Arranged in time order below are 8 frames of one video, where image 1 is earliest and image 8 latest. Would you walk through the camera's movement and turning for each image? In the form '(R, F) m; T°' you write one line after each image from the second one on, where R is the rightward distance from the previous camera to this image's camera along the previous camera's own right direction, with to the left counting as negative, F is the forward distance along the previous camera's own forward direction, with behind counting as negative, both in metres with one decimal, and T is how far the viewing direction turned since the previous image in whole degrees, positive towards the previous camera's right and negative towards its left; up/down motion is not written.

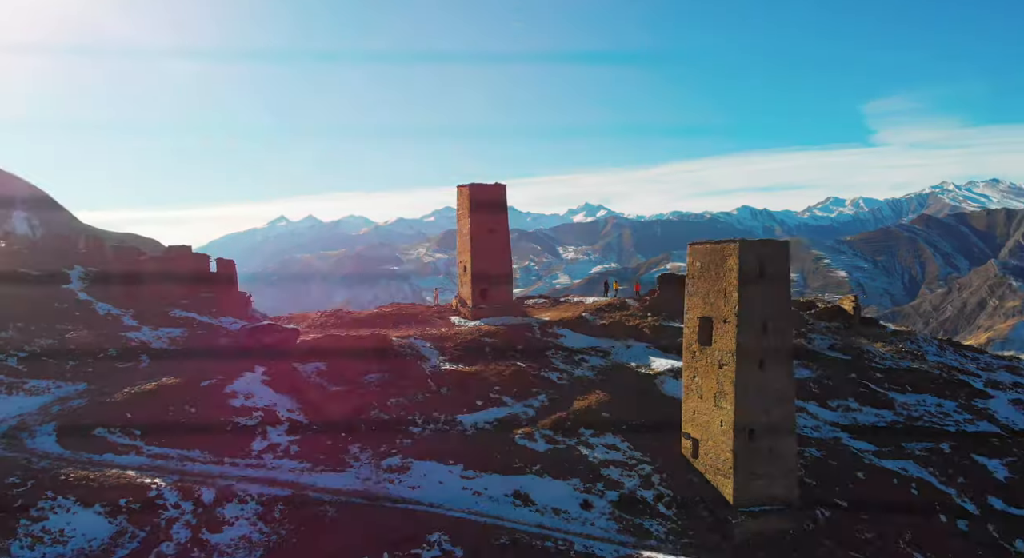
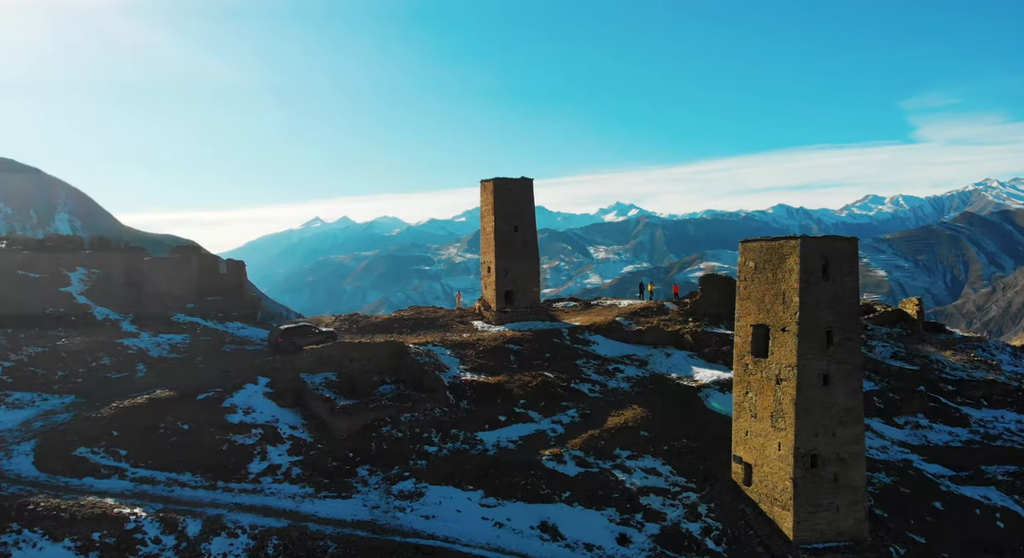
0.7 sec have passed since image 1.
(+0.1, +3.1) m; -3°
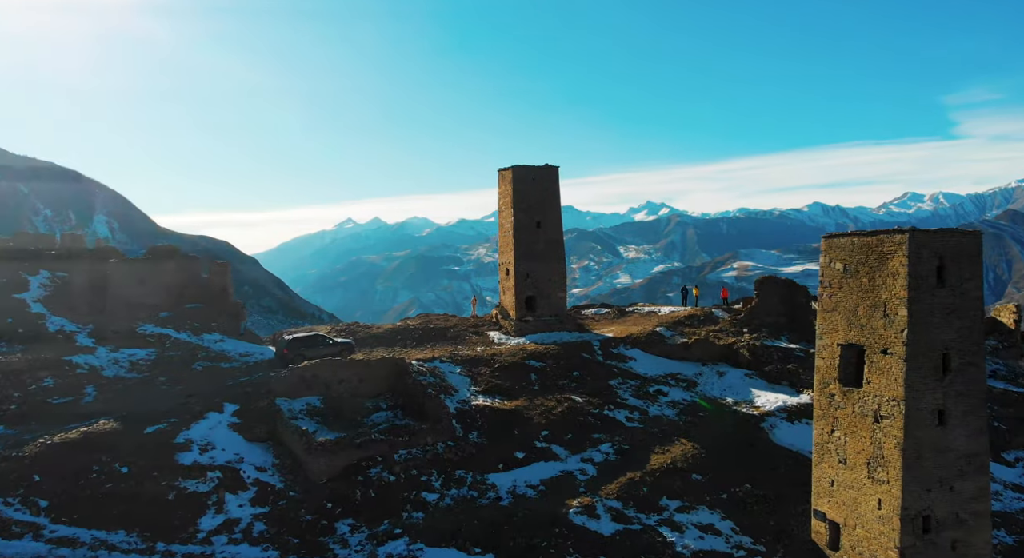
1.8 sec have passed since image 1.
(+0.3, +5.1) m; -3°
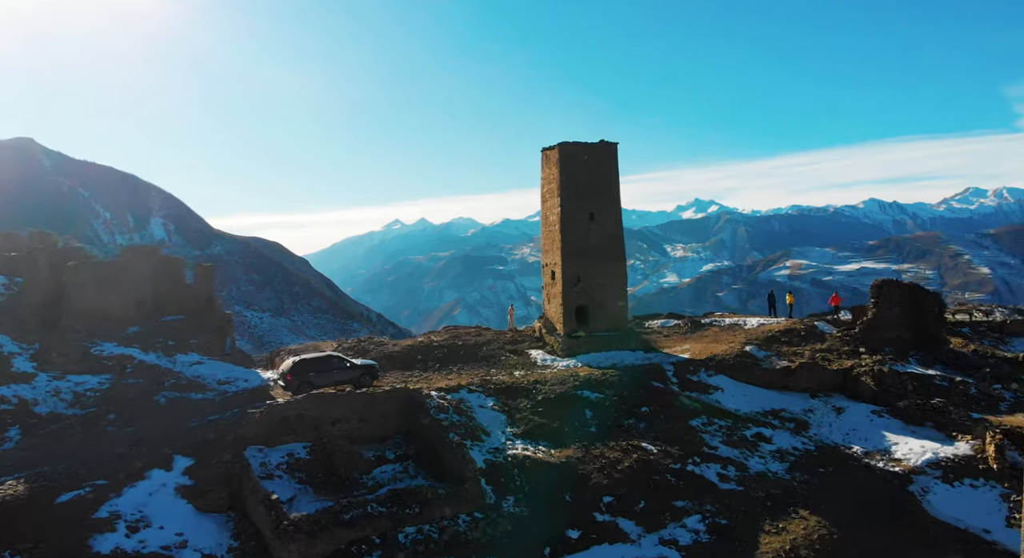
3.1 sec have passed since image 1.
(-0.1, +6.3) m; -4°
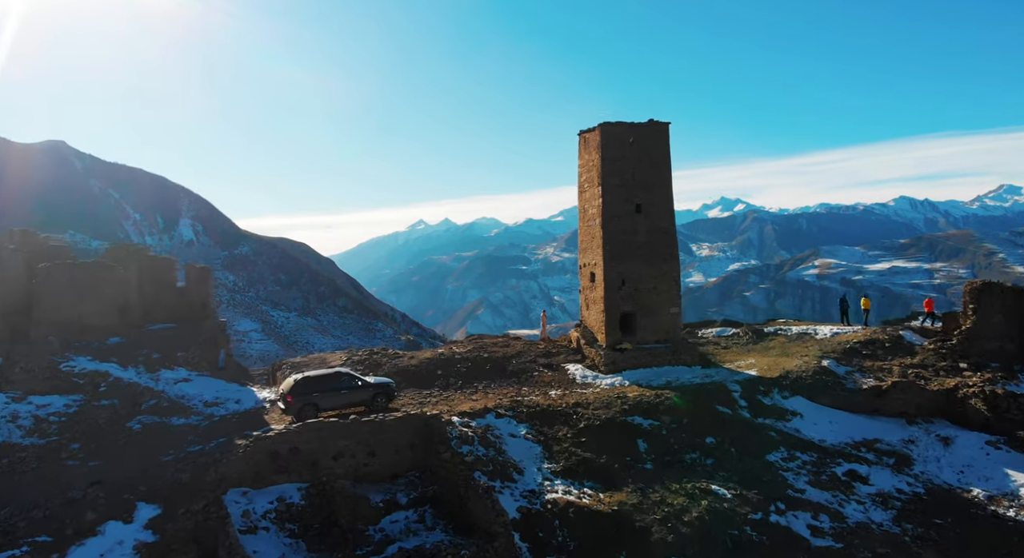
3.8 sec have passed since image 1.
(-0.4, +3.4) m; -2°
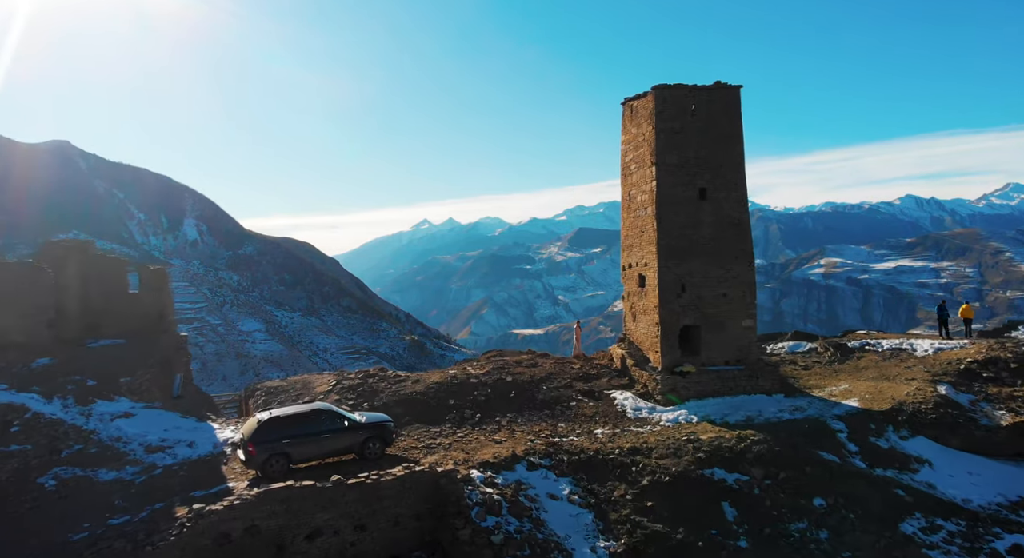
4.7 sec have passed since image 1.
(-0.7, +4.4) m; 0°
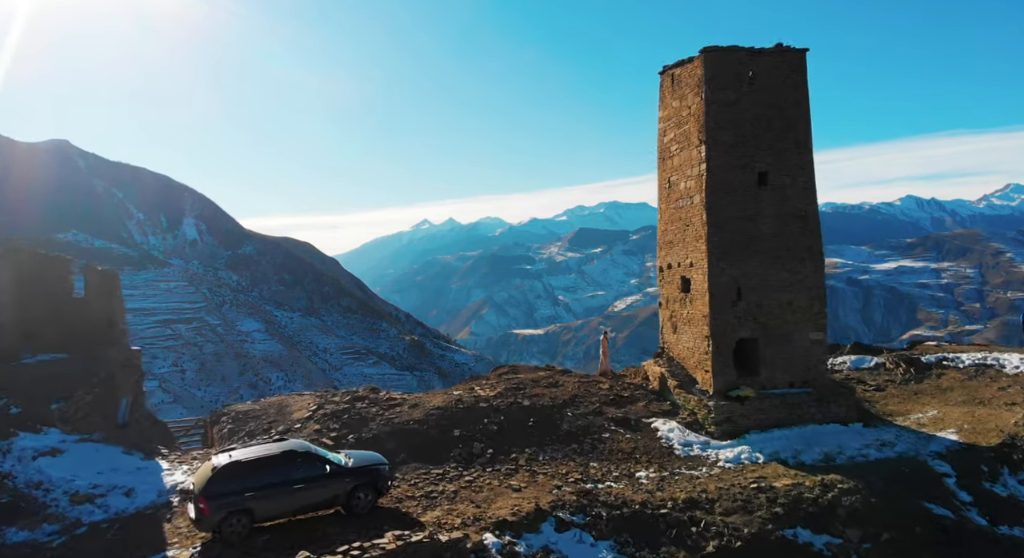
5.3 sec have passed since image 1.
(-0.4, +3.0) m; 0°
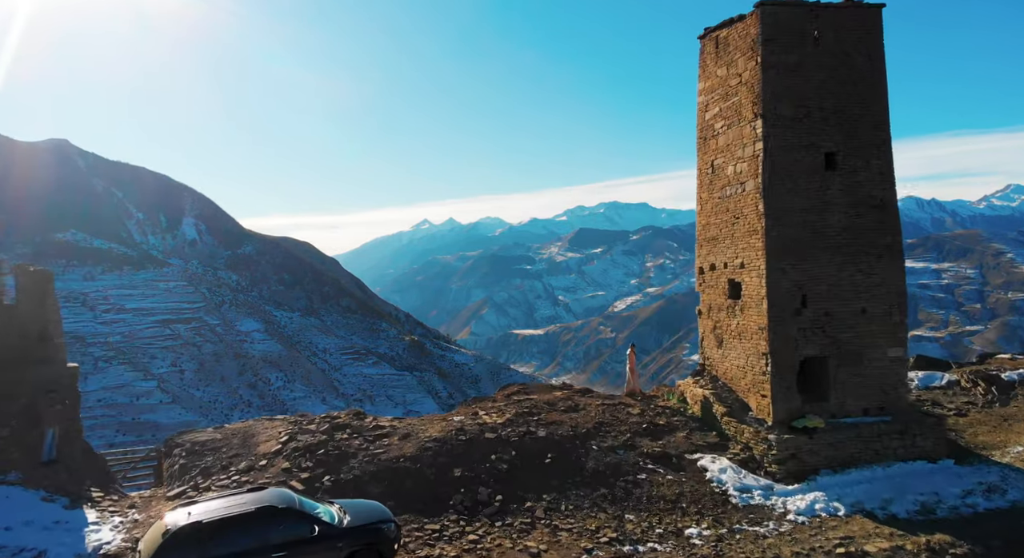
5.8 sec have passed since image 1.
(-0.2, +2.5) m; 0°
